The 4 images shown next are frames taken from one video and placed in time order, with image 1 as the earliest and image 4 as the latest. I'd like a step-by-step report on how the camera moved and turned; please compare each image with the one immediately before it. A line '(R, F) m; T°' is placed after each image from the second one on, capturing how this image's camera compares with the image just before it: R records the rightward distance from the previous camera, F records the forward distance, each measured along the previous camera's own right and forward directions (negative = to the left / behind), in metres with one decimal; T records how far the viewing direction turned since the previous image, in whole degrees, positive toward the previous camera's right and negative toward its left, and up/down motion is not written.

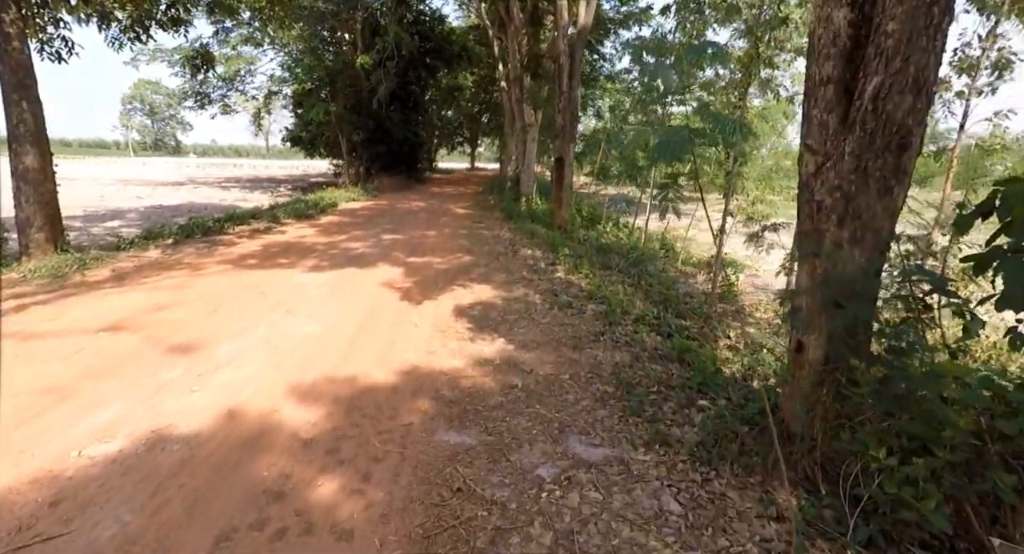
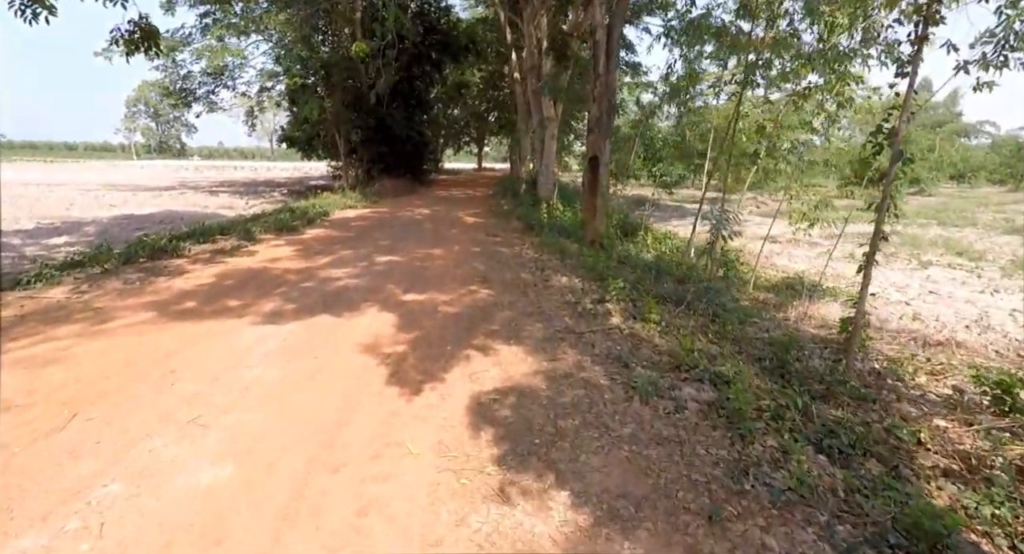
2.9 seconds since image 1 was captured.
(-0.3, +1.9) m; -1°
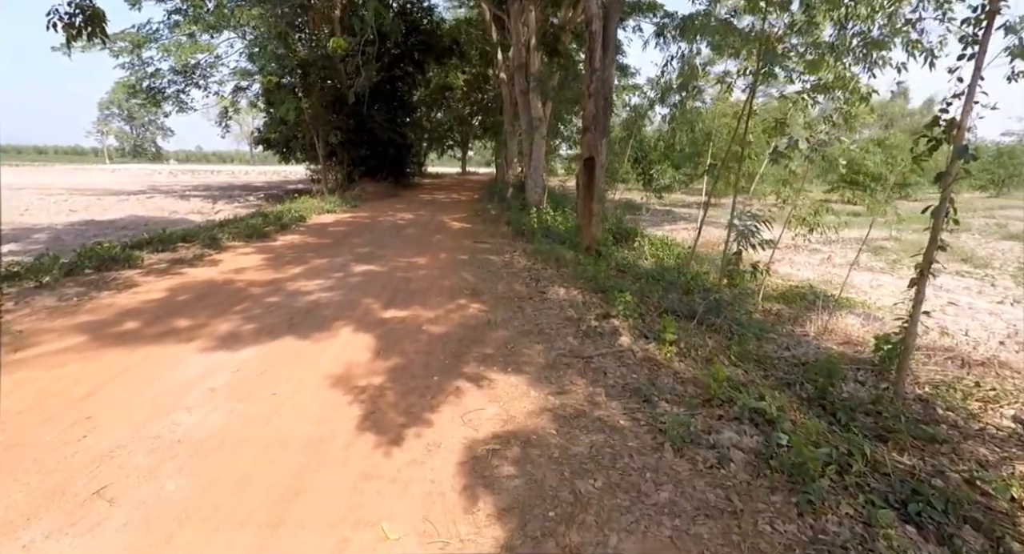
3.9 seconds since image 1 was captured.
(-0.1, +0.6) m; +2°
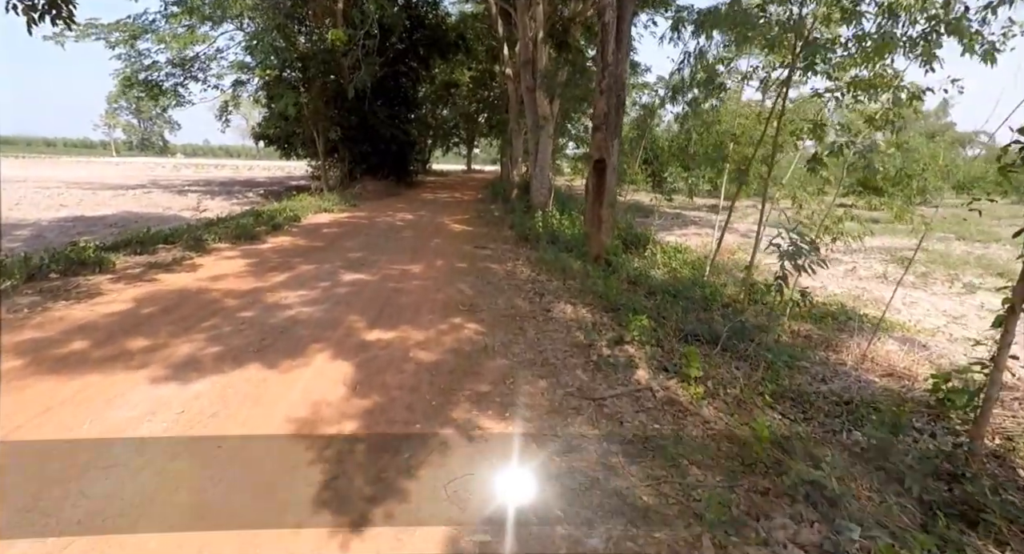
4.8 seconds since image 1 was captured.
(0.0, +0.6) m; -1°
